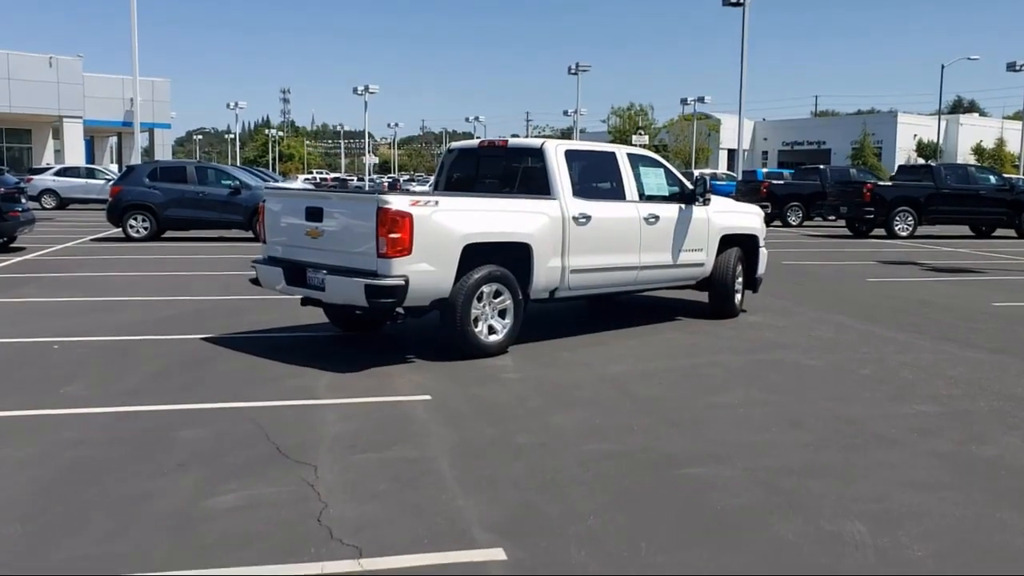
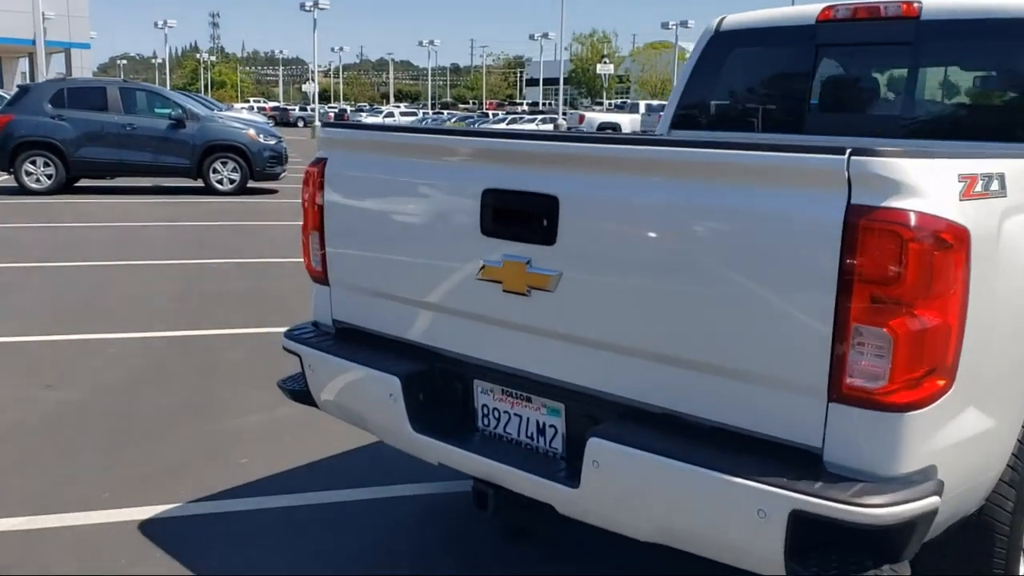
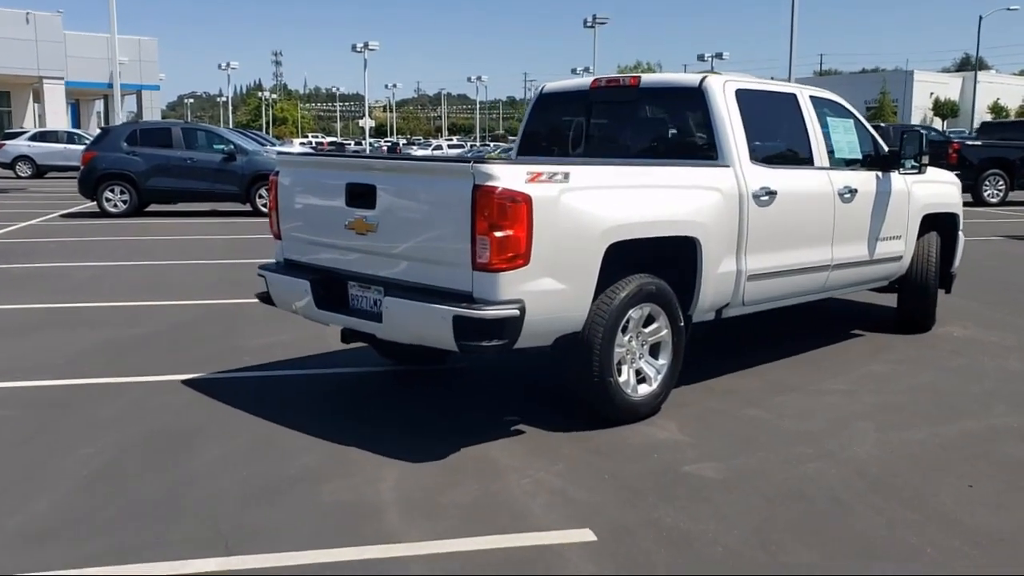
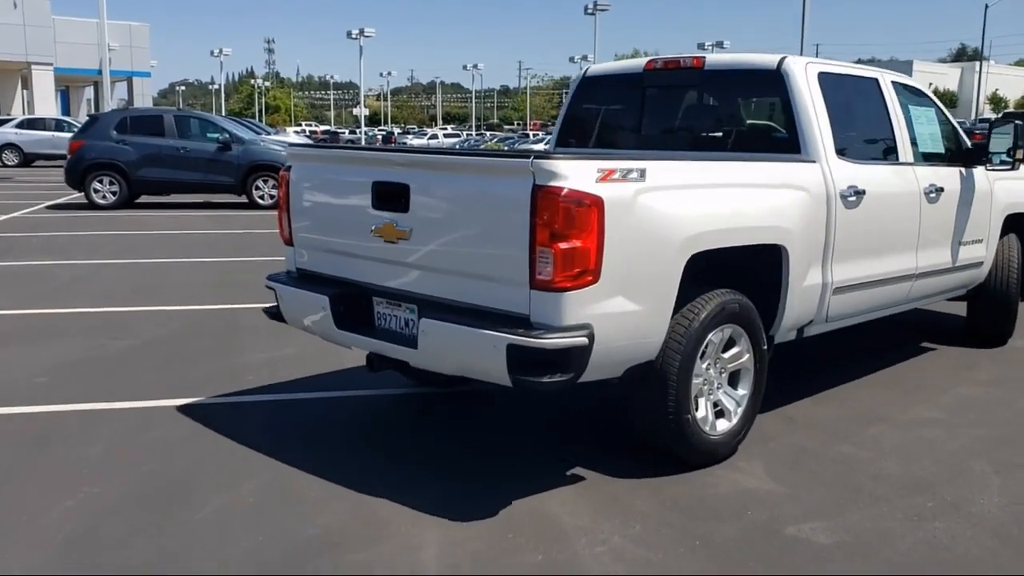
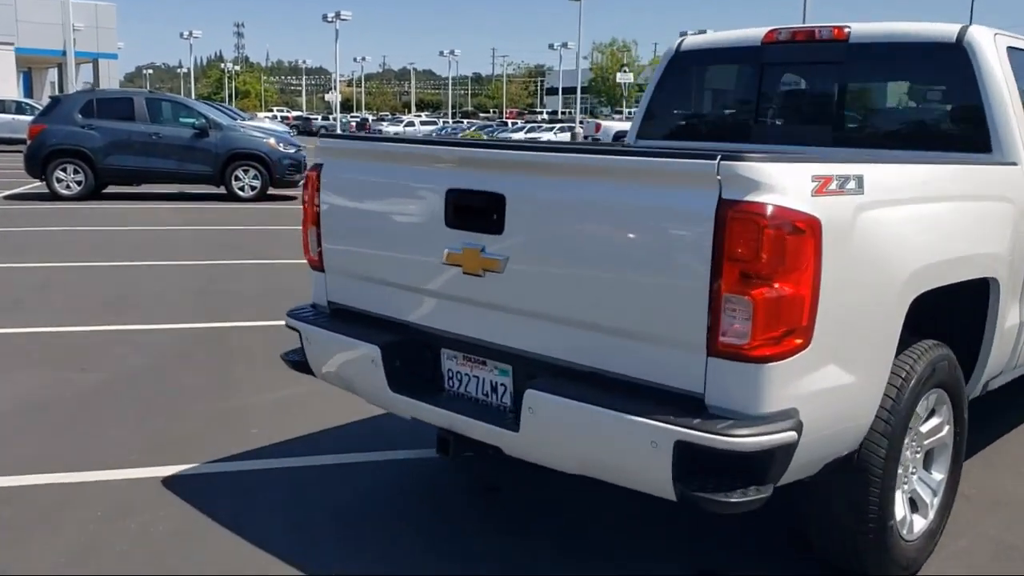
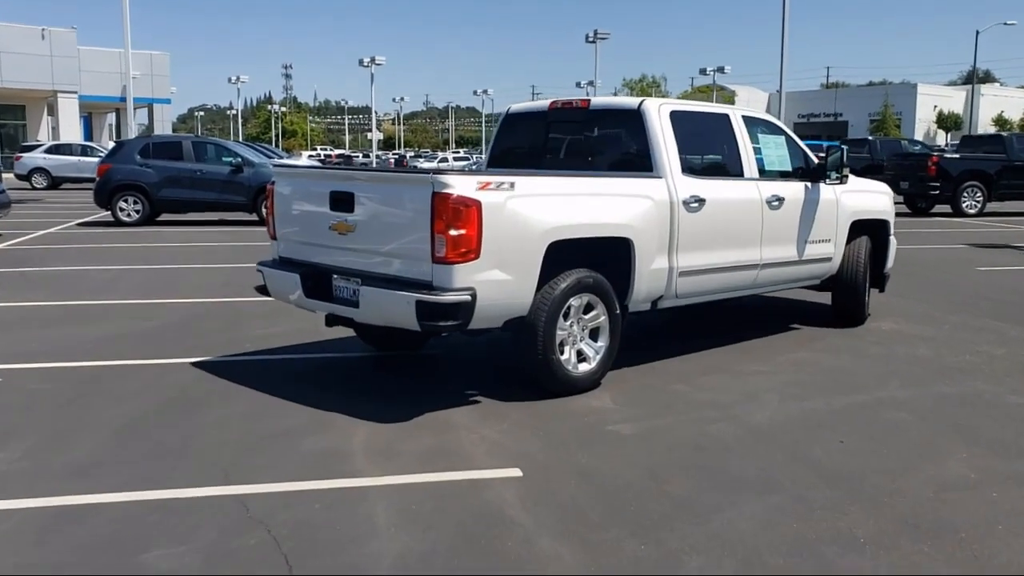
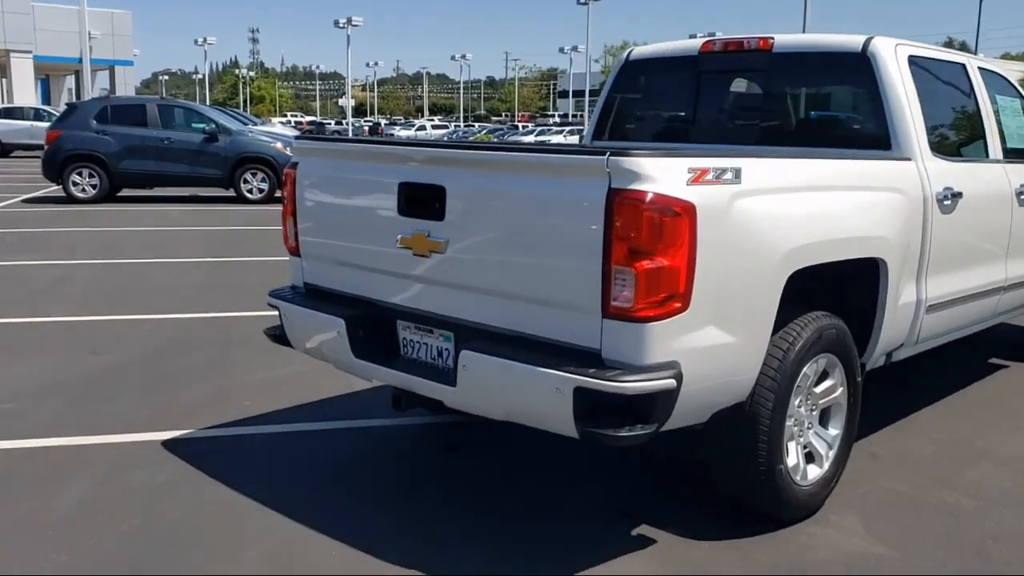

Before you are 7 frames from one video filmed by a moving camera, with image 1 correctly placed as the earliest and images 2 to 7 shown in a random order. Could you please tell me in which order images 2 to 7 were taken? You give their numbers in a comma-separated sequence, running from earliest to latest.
6, 3, 4, 7, 5, 2
